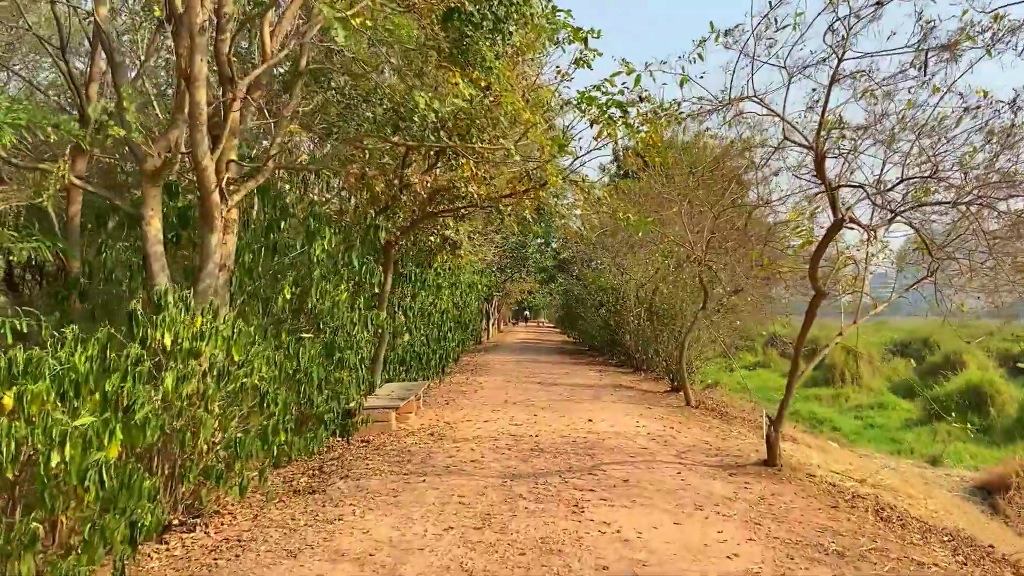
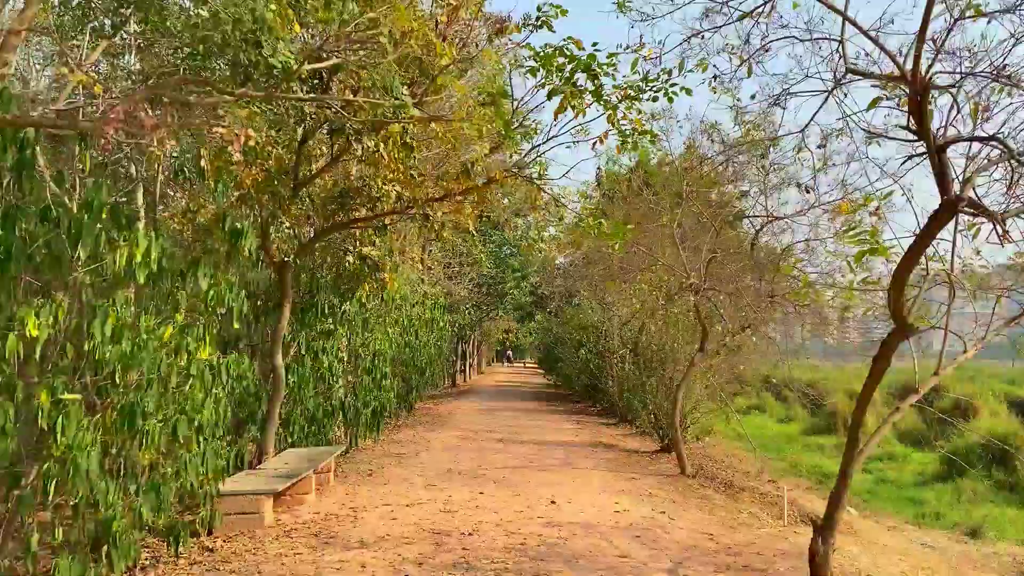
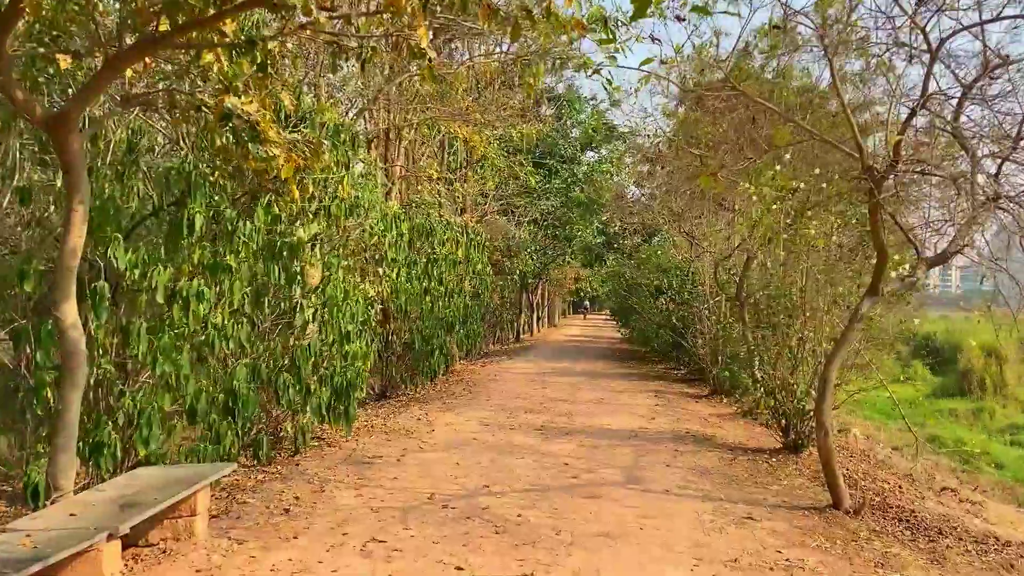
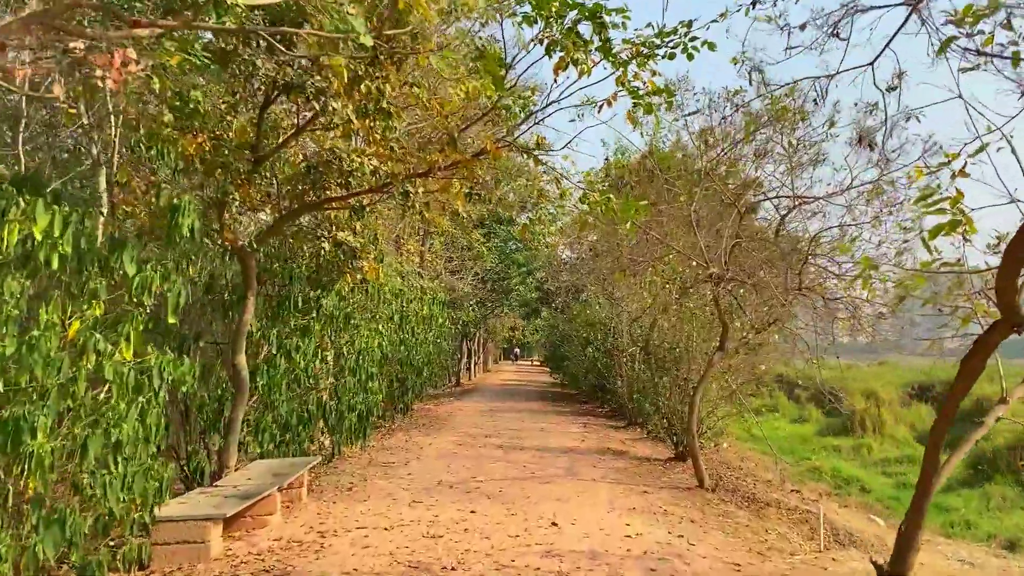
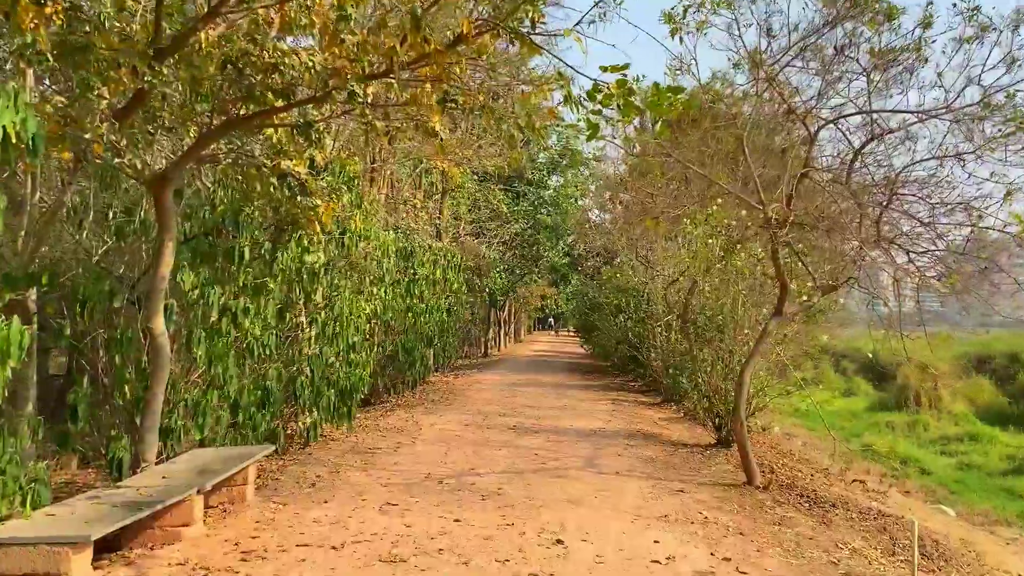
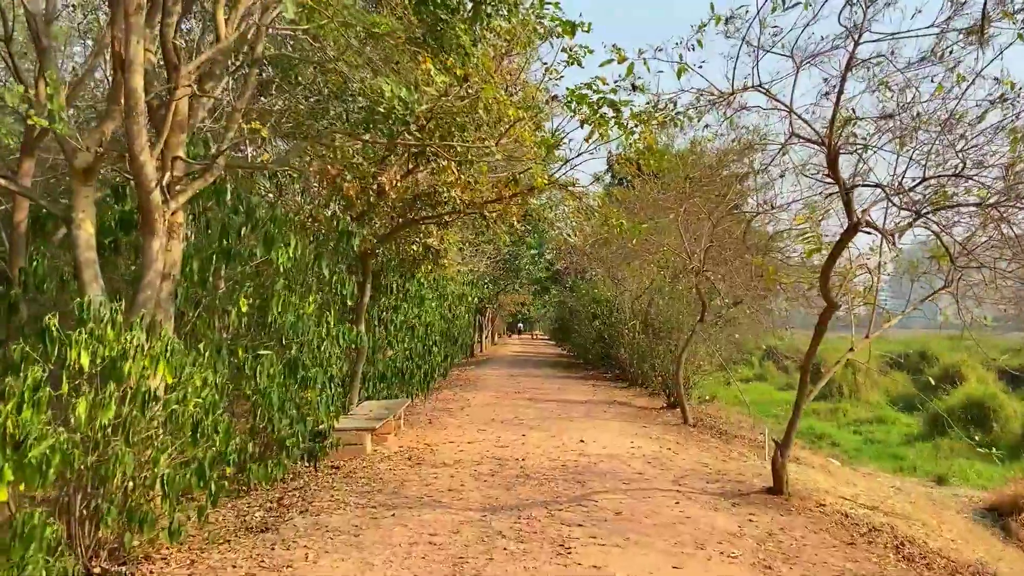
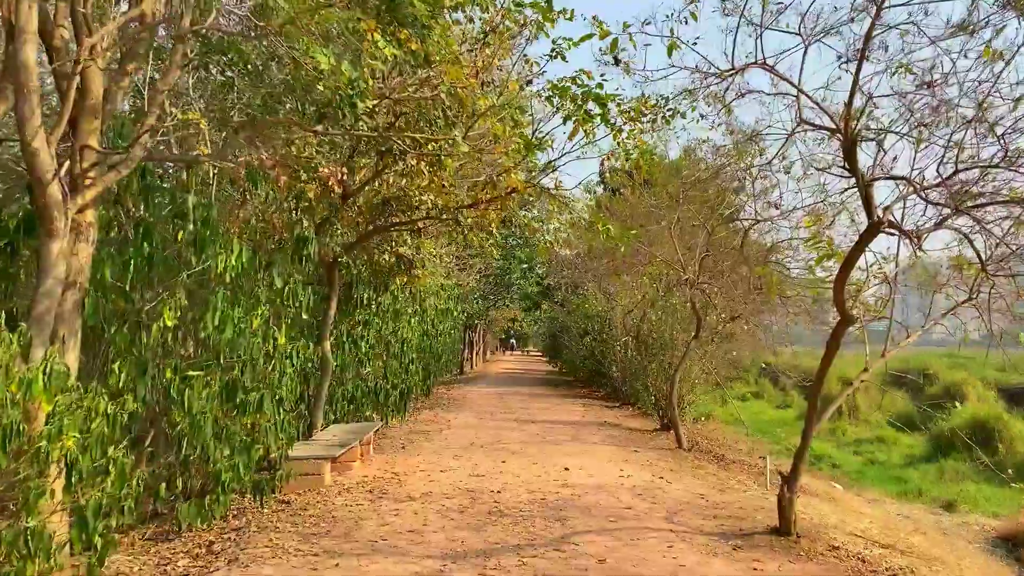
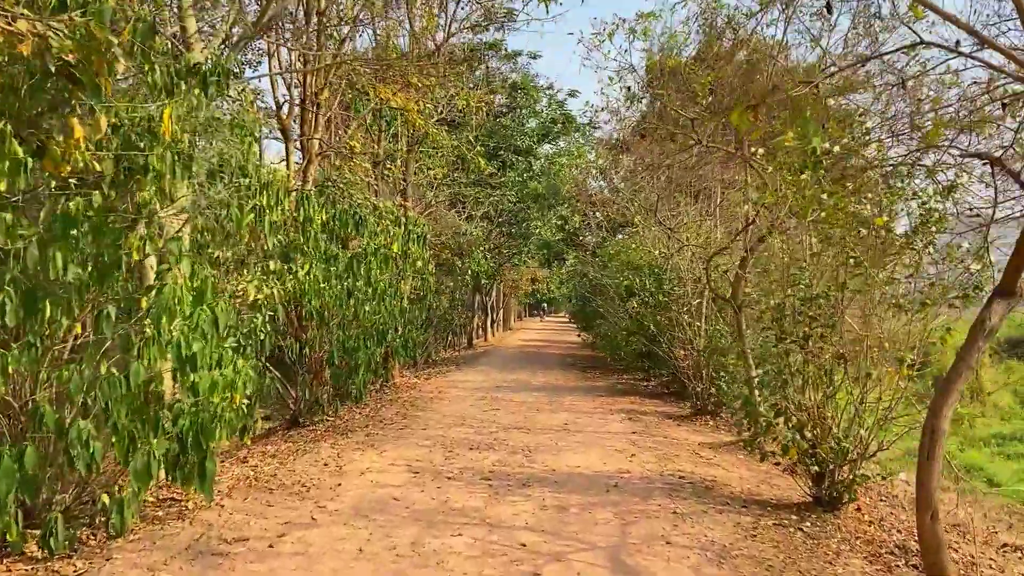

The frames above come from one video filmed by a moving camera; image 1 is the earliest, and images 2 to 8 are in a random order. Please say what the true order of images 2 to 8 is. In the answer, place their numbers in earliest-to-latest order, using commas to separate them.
6, 7, 2, 4, 5, 3, 8
